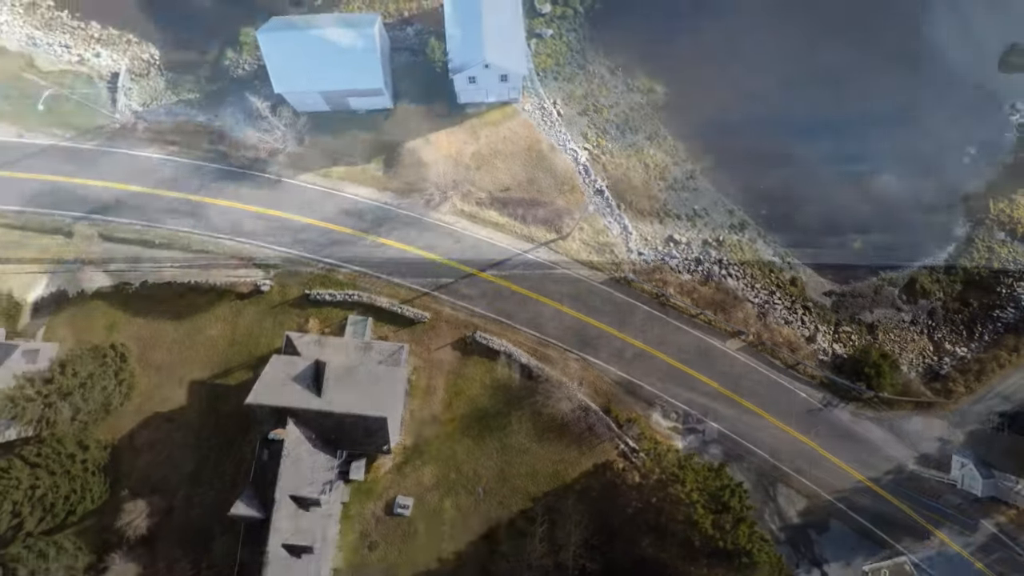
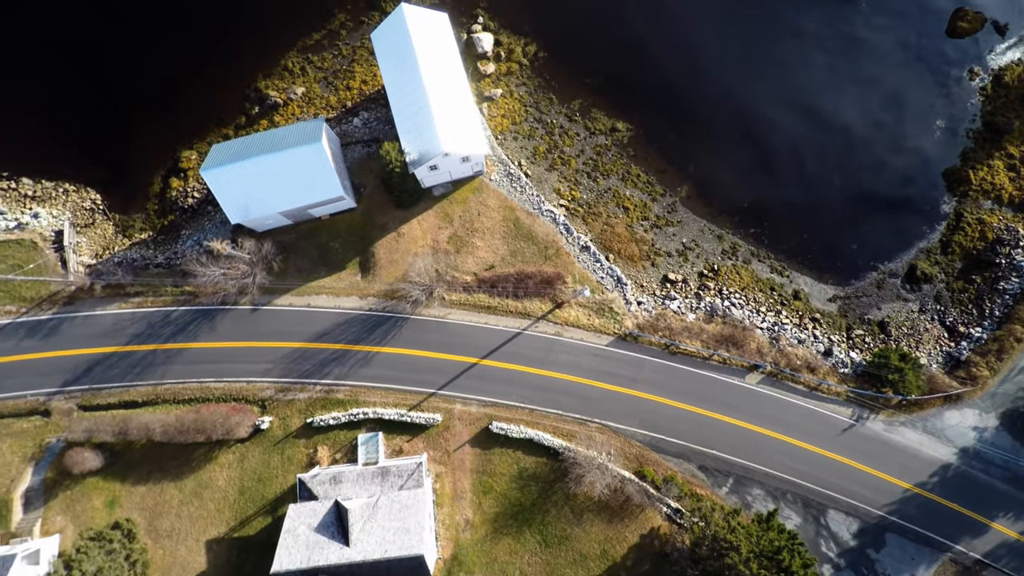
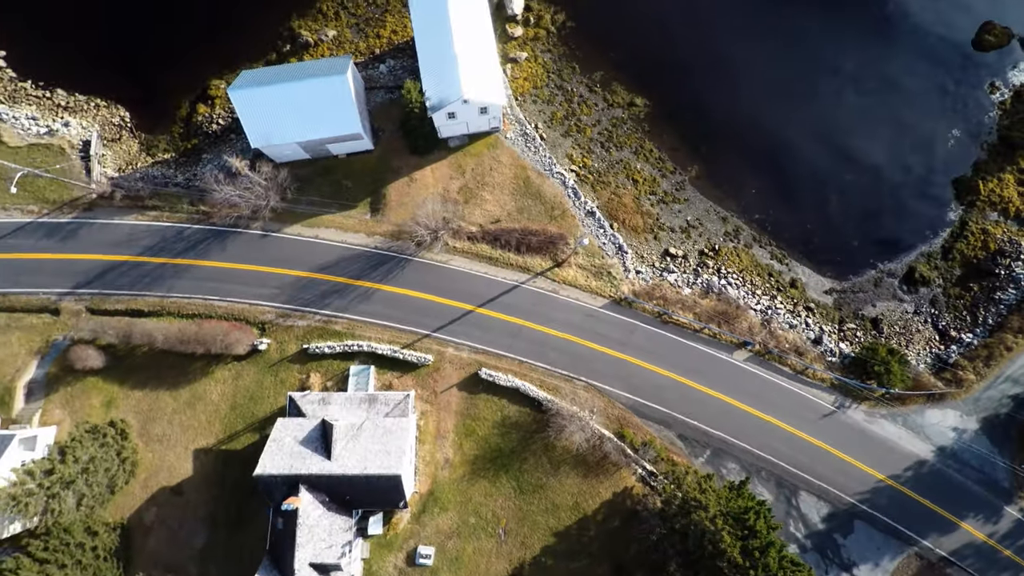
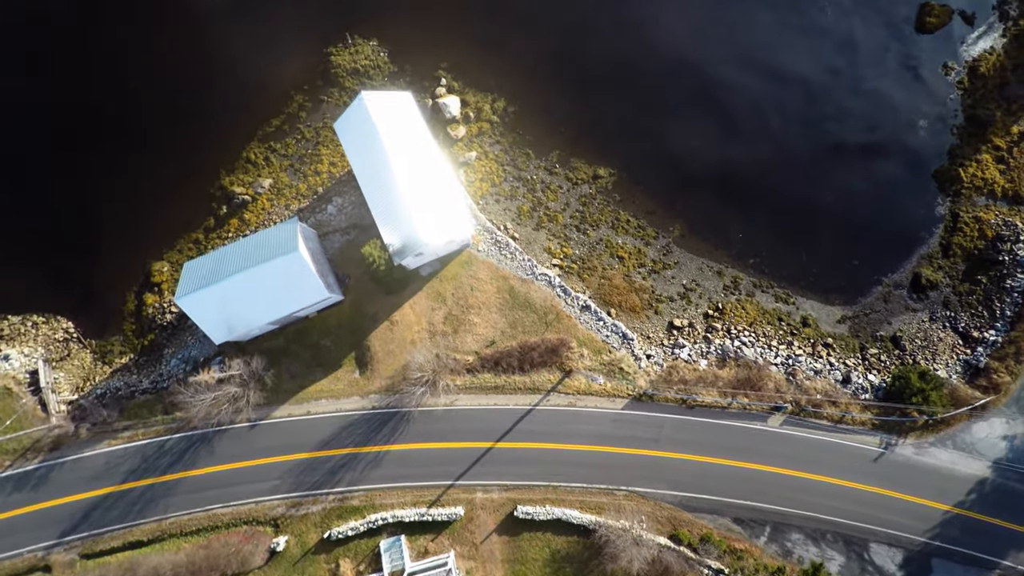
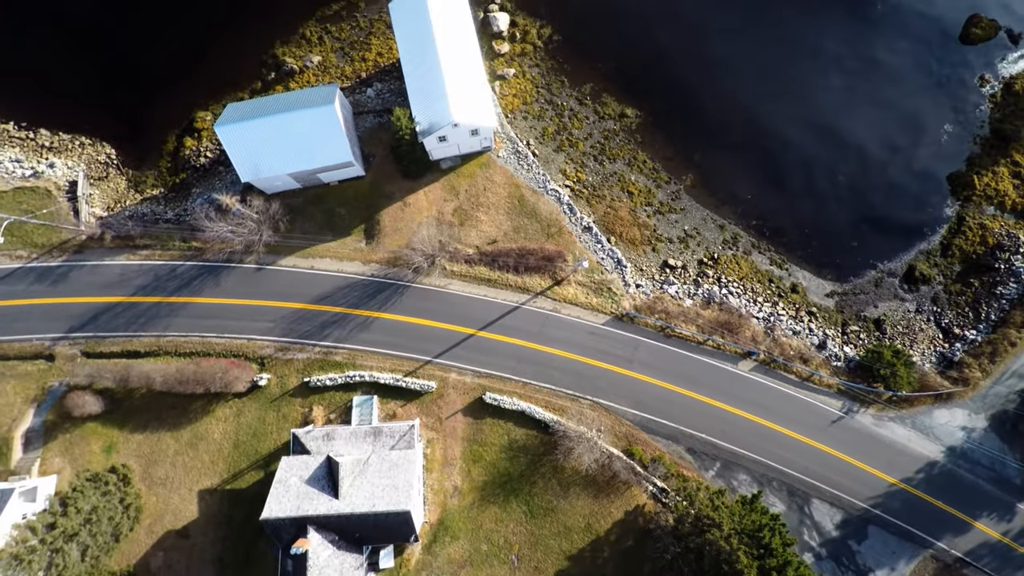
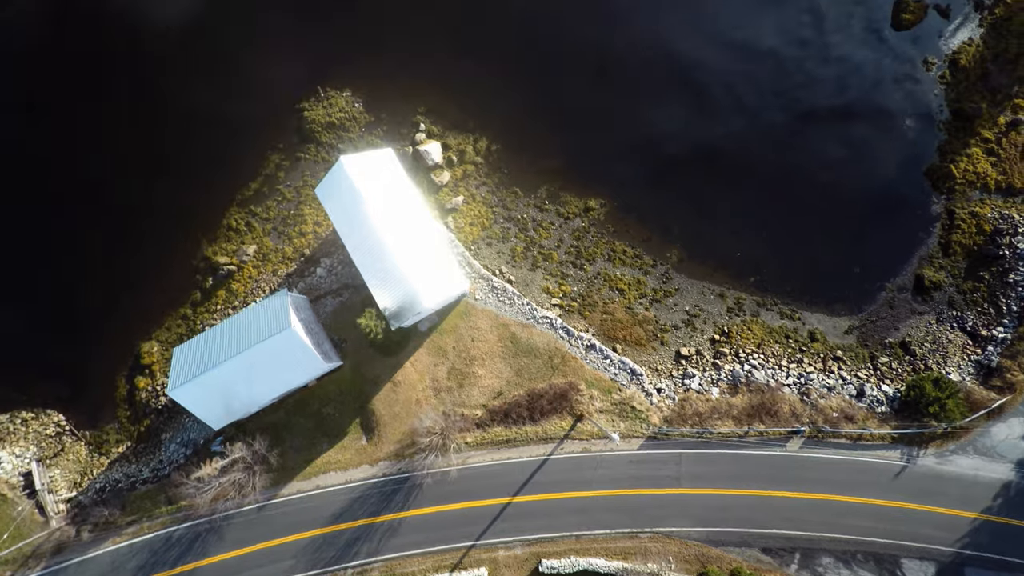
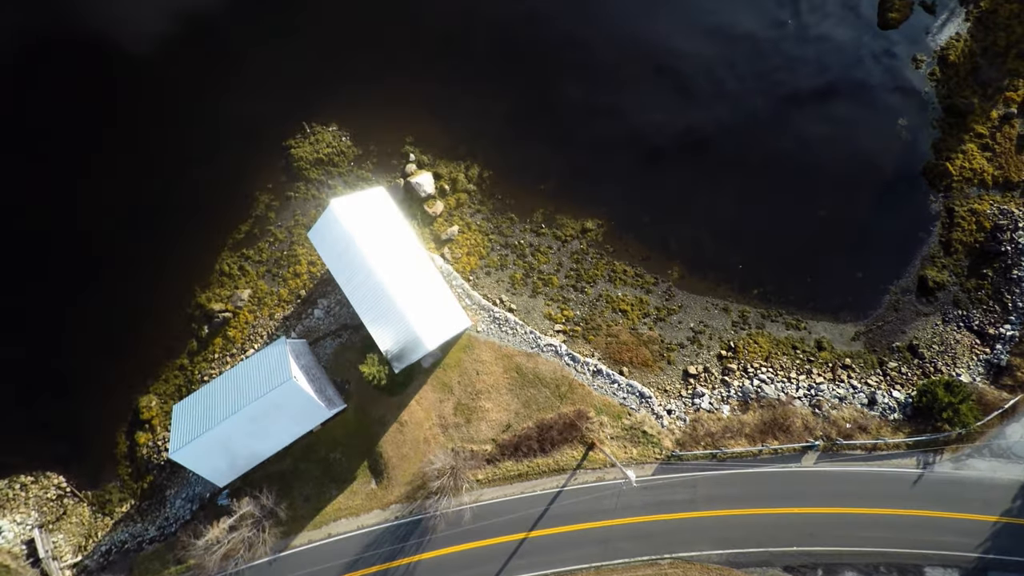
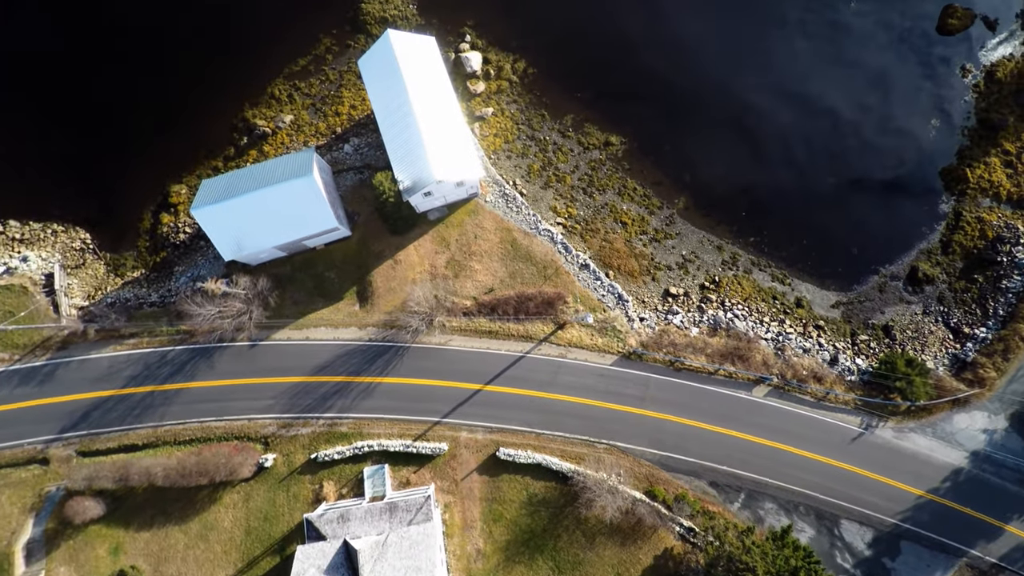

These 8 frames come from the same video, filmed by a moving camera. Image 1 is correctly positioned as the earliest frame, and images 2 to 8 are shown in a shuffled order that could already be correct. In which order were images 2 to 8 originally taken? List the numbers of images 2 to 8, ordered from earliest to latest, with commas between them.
3, 5, 2, 8, 4, 6, 7
